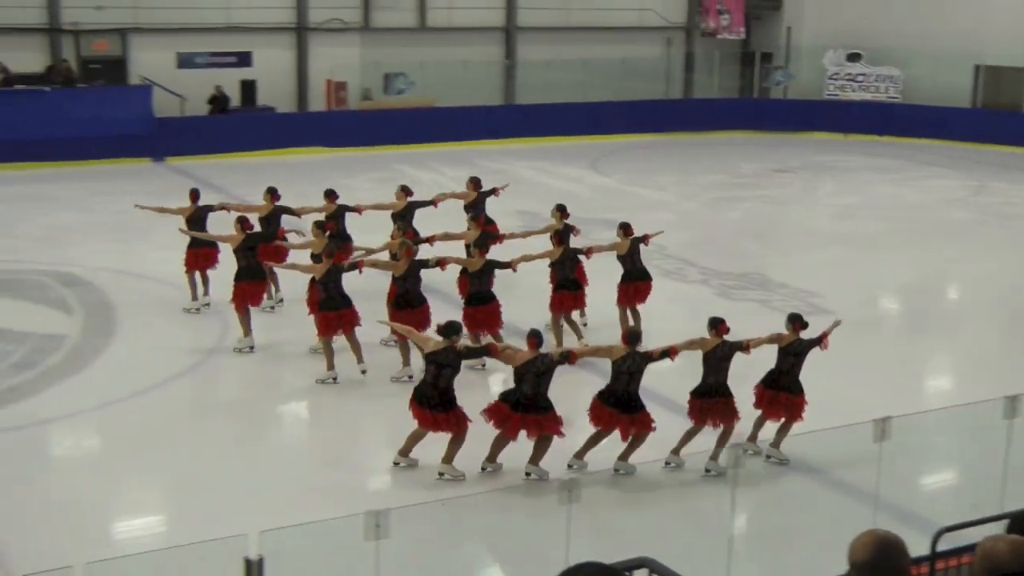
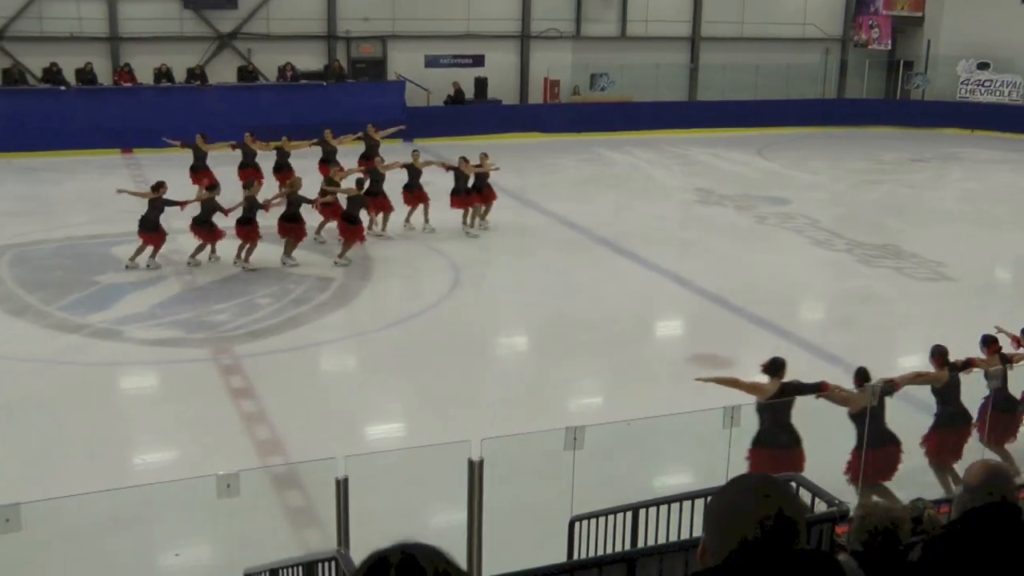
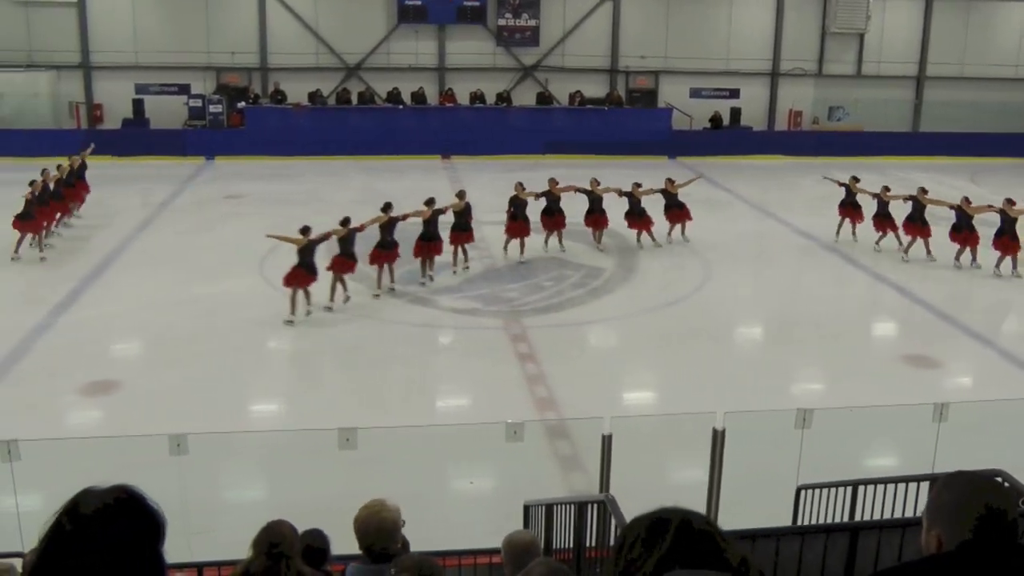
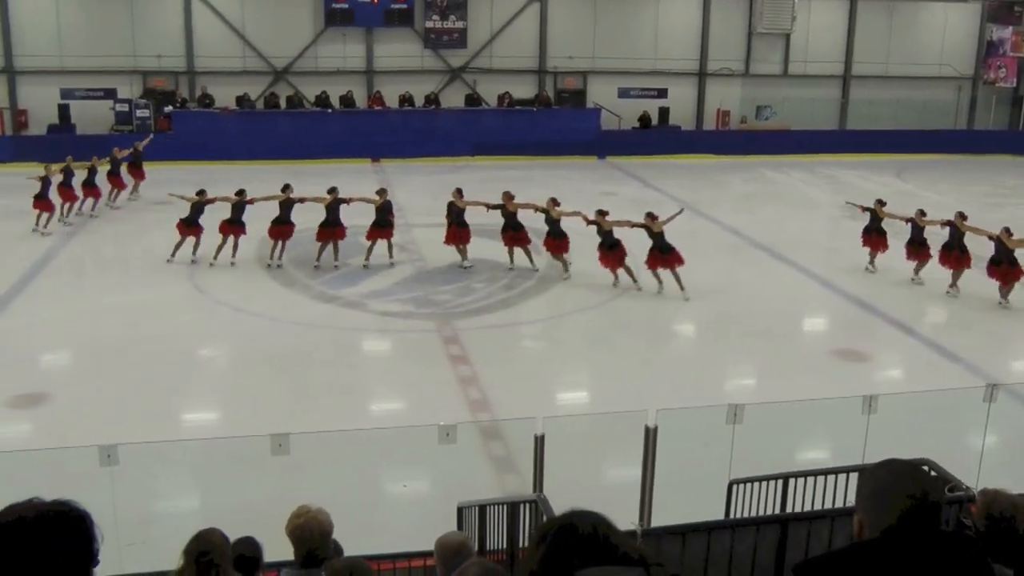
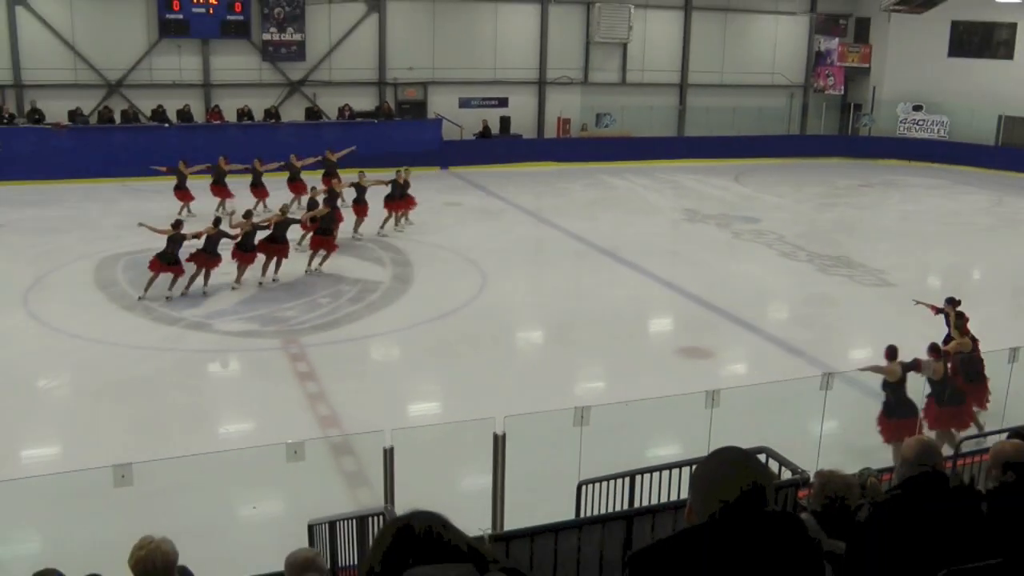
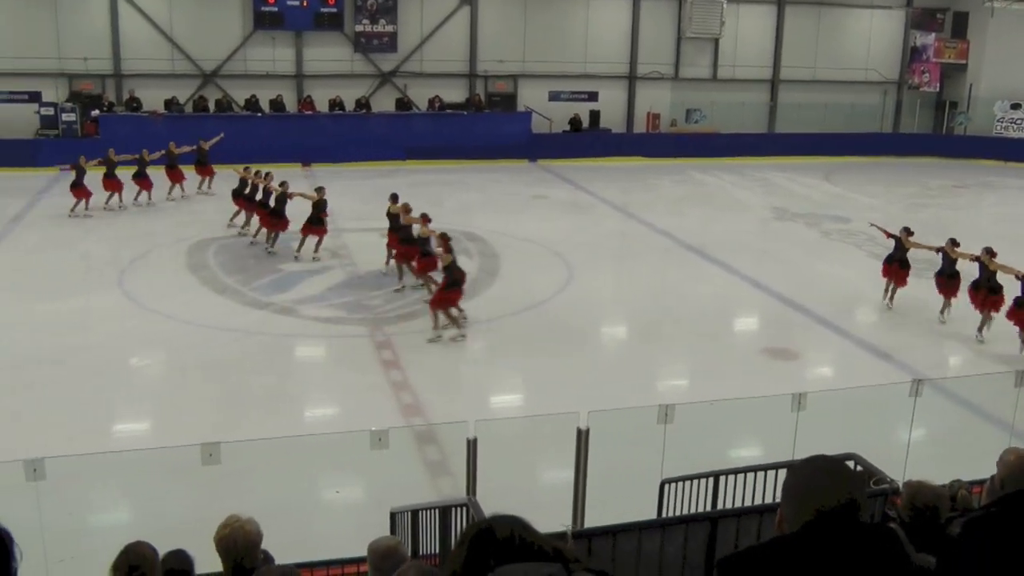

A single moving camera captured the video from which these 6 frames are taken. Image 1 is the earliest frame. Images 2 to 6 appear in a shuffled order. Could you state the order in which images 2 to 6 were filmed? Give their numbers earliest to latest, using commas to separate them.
2, 5, 6, 4, 3
